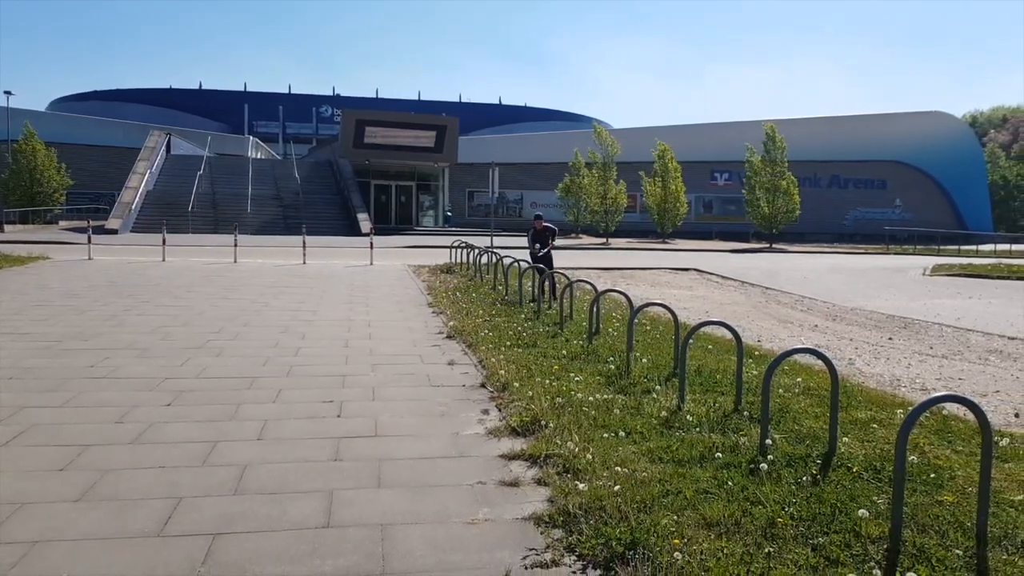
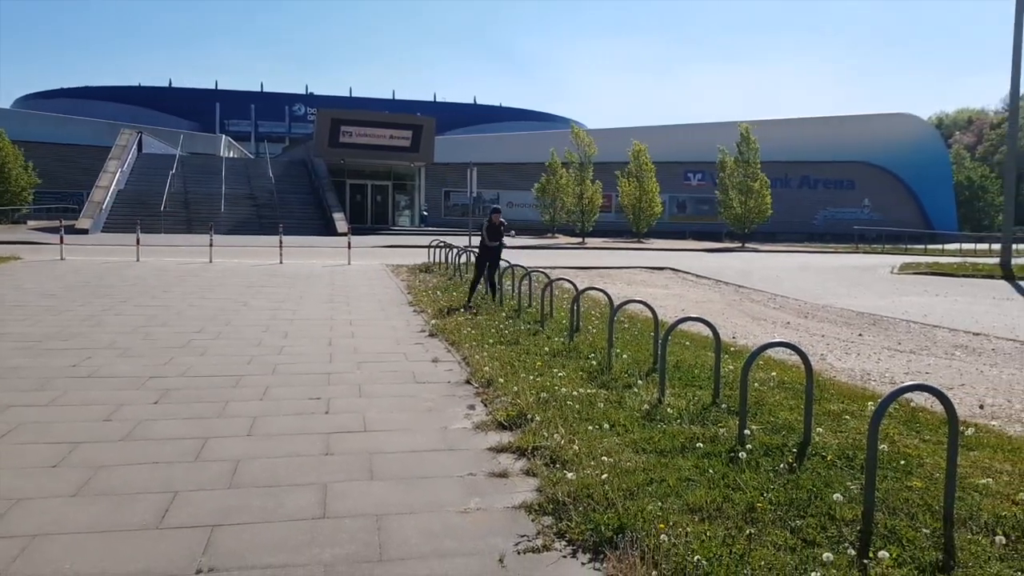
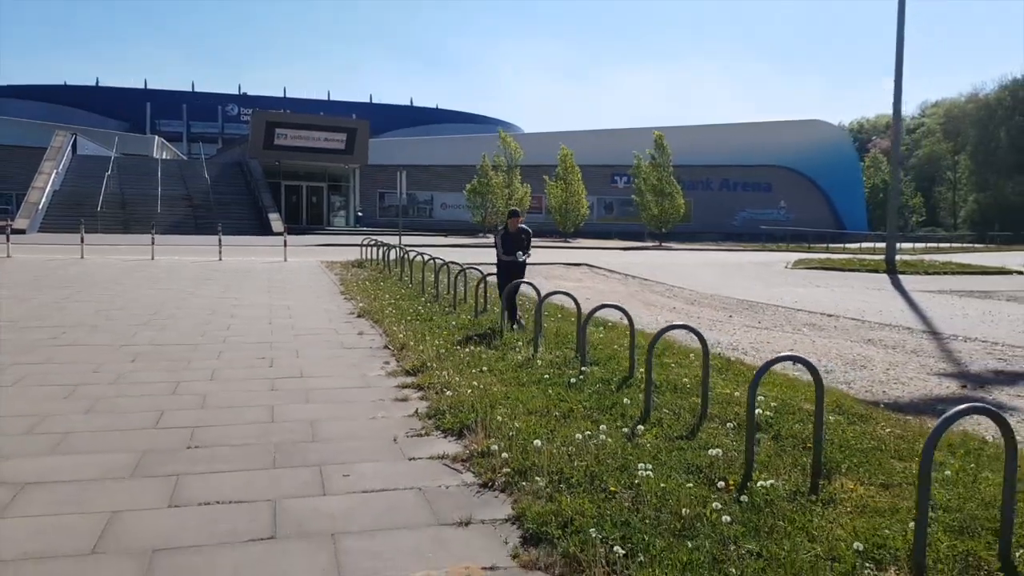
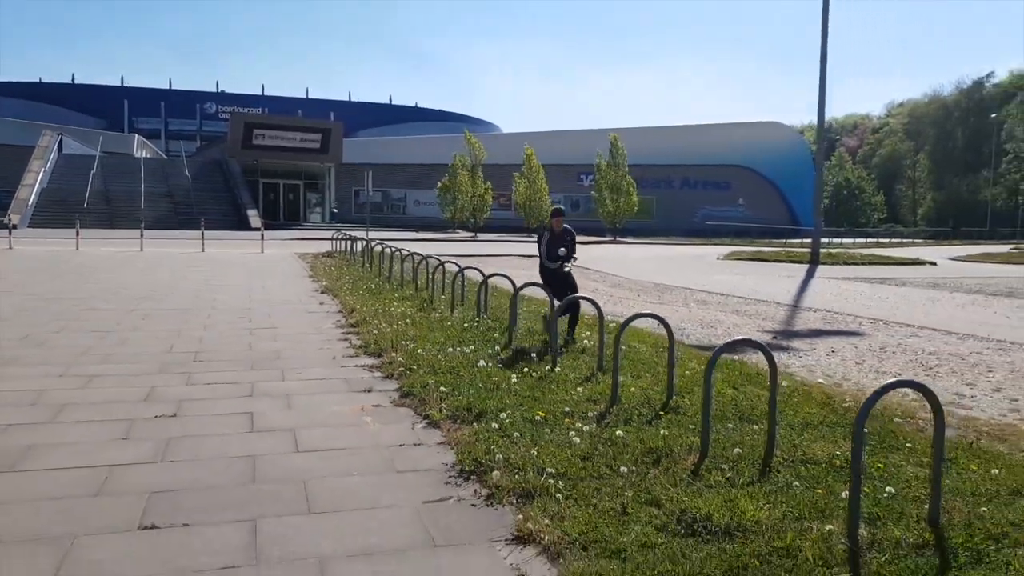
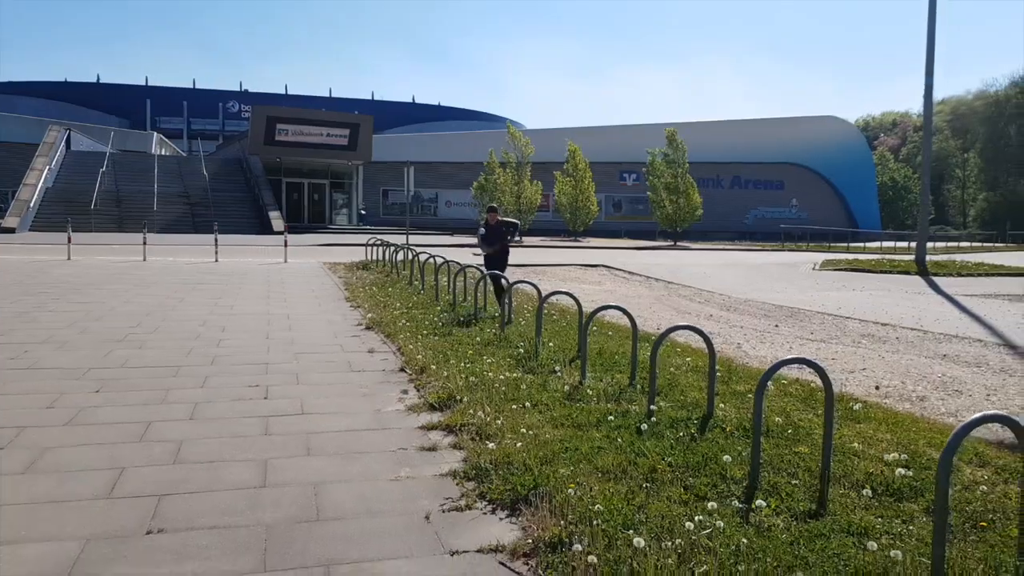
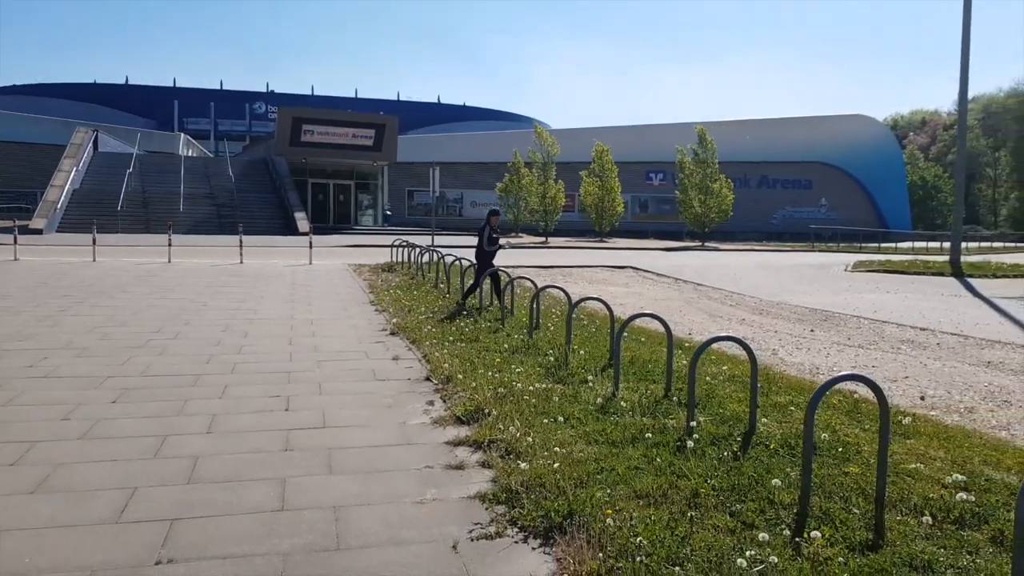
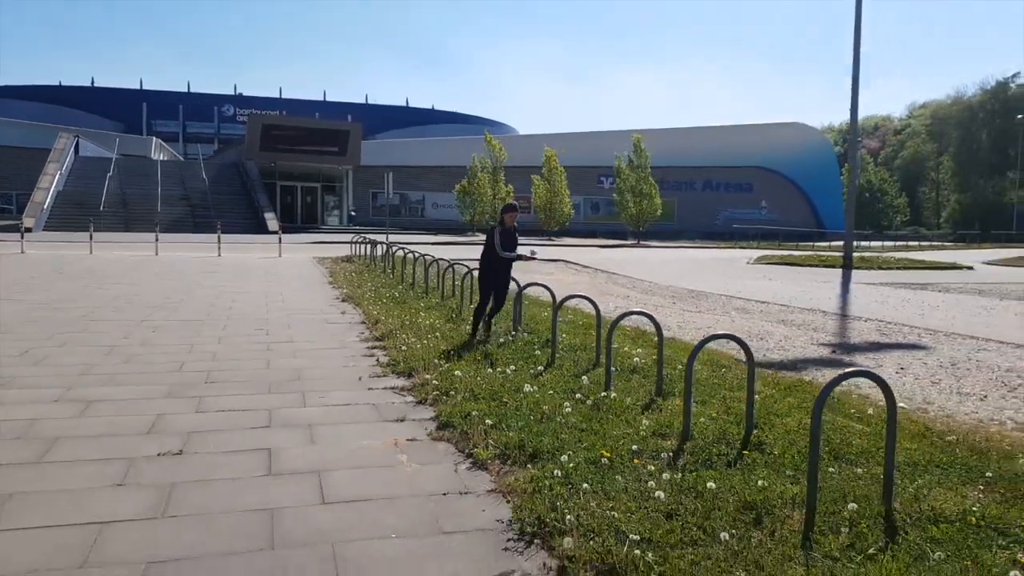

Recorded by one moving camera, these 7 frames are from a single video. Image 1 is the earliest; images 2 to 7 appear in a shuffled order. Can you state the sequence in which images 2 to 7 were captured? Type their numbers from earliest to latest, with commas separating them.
2, 6, 5, 3, 7, 4
